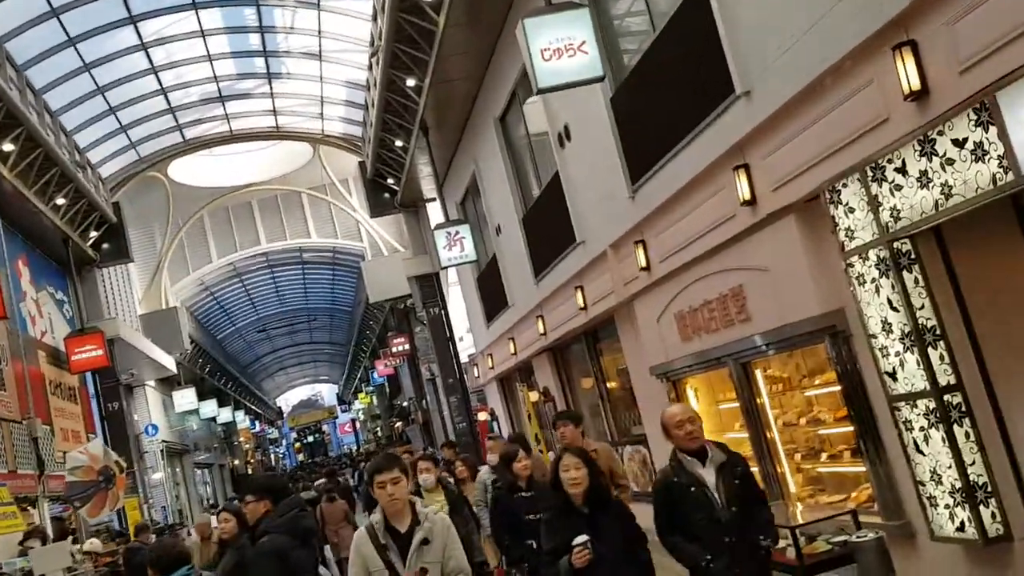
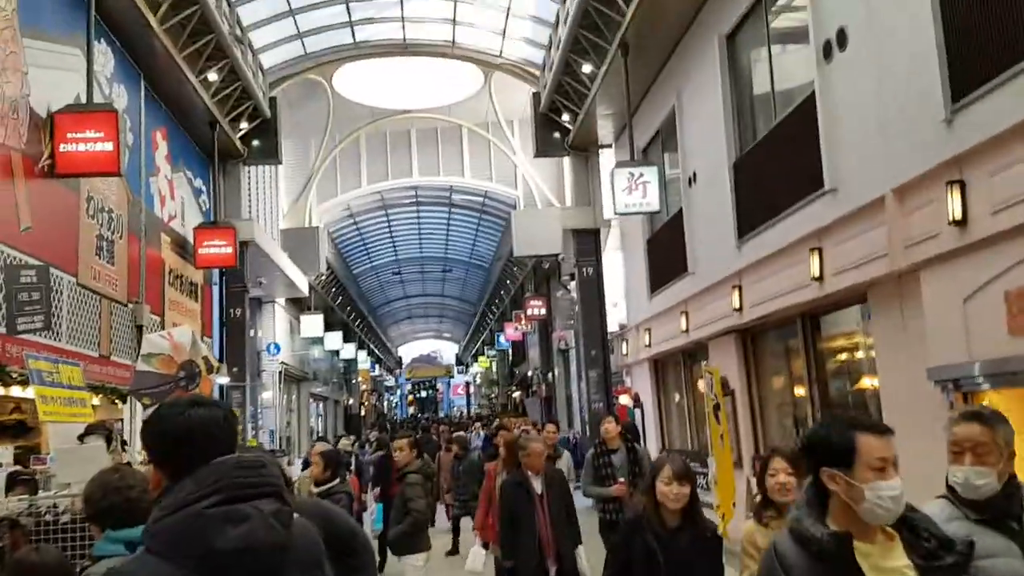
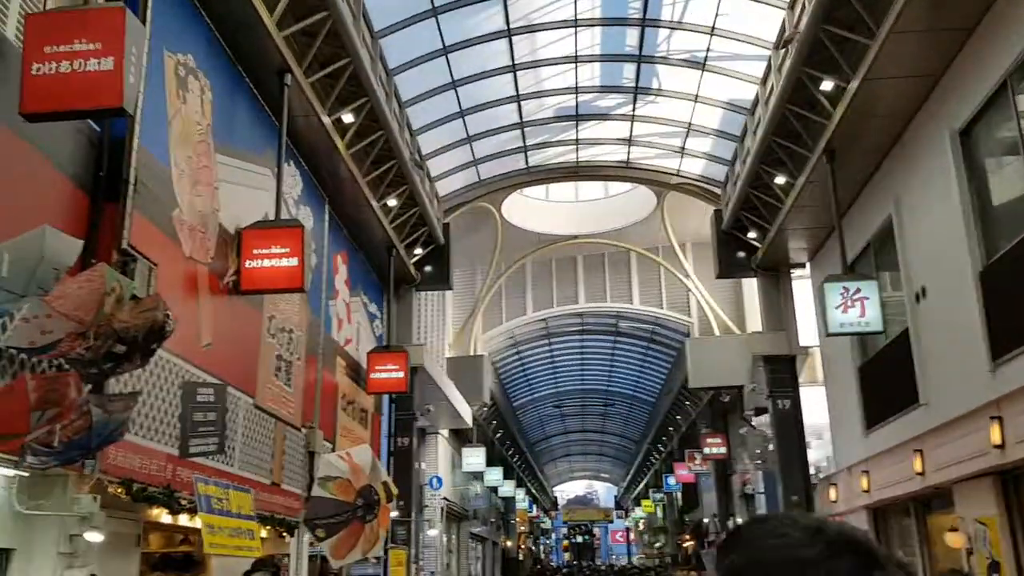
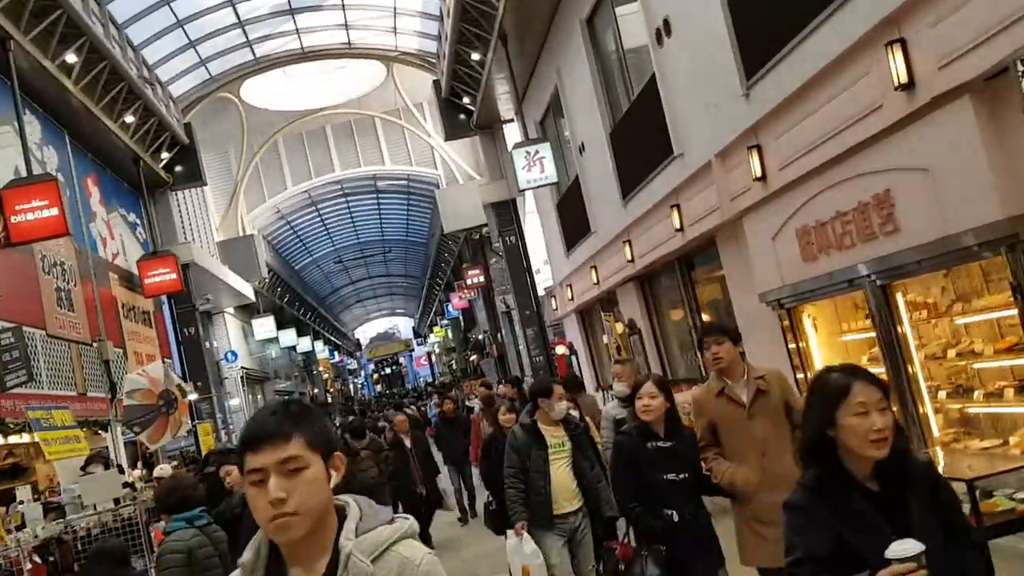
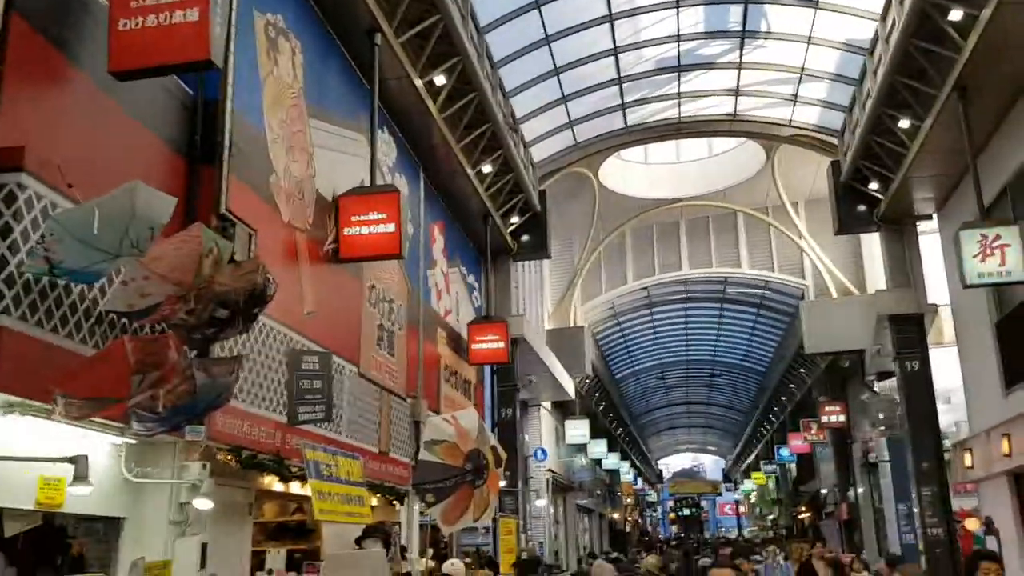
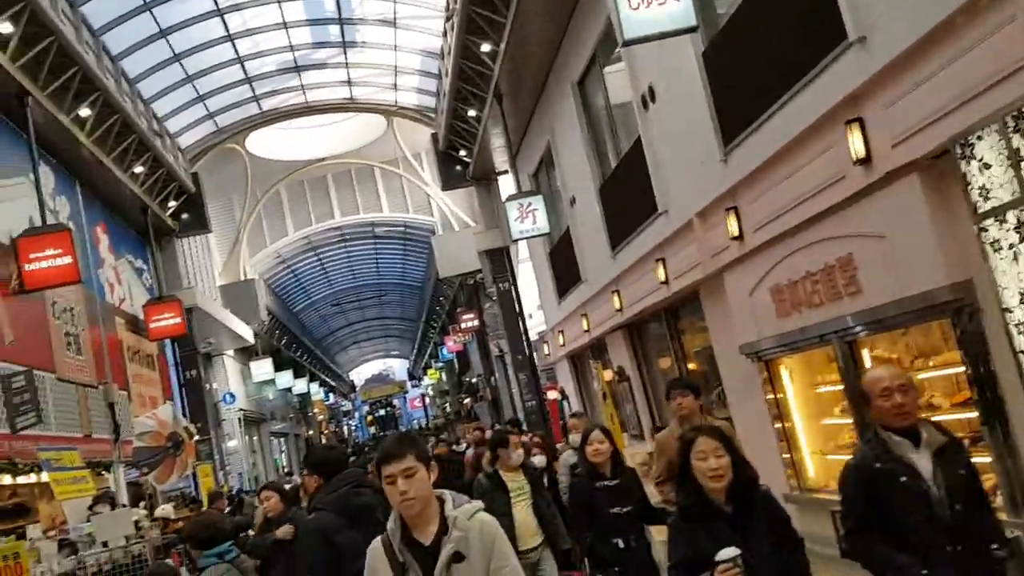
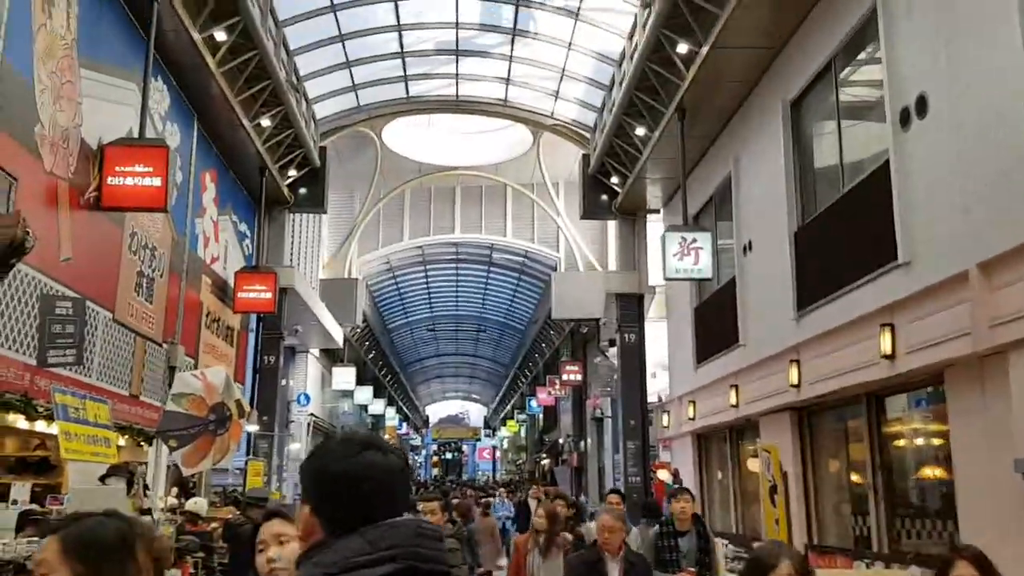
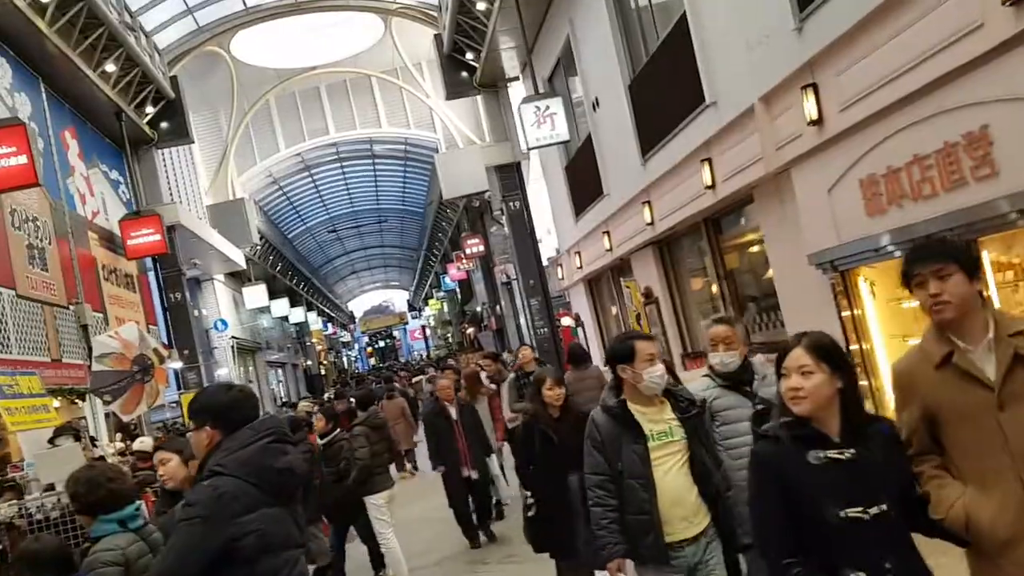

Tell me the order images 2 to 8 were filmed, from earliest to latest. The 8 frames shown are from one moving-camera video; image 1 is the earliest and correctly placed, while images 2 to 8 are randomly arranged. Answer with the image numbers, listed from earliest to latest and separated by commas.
6, 4, 8, 2, 7, 3, 5
